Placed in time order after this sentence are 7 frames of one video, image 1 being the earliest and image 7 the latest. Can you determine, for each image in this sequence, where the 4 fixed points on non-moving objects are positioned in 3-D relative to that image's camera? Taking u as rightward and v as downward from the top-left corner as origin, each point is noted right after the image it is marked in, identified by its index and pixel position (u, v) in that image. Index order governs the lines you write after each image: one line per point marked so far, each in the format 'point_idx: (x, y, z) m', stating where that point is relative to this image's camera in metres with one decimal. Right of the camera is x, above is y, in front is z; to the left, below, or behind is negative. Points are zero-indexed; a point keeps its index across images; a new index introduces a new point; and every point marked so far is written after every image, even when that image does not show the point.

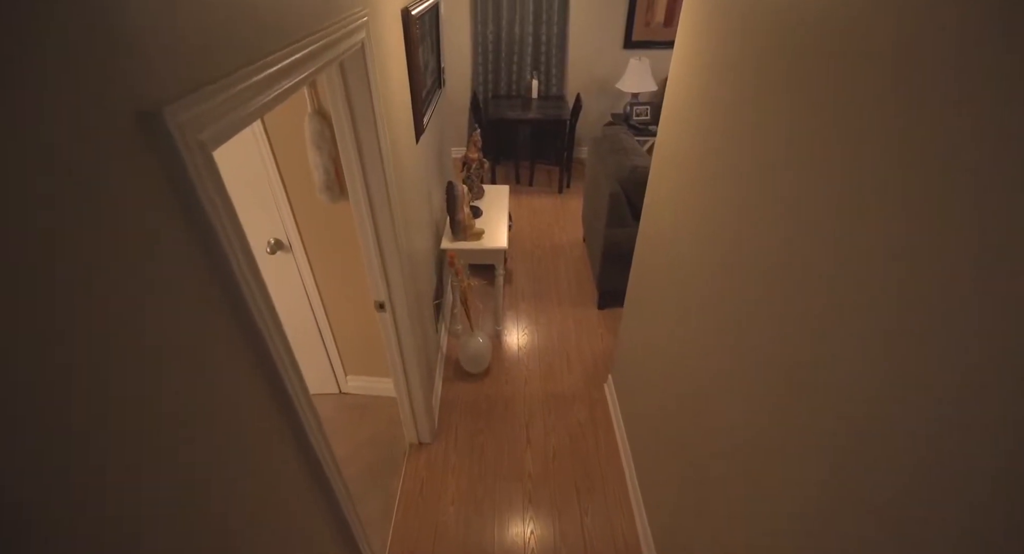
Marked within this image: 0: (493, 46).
0: (-0.2, +2.1, +4.2) m
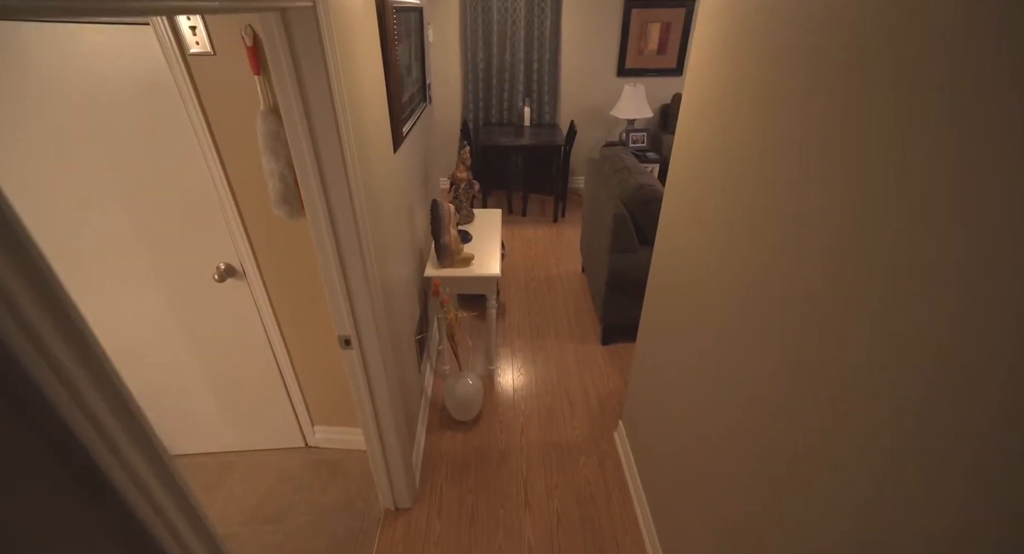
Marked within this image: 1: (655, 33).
0: (-0.2, +1.8, +4.1) m
1: (+1.3, +2.2, +4.2) m
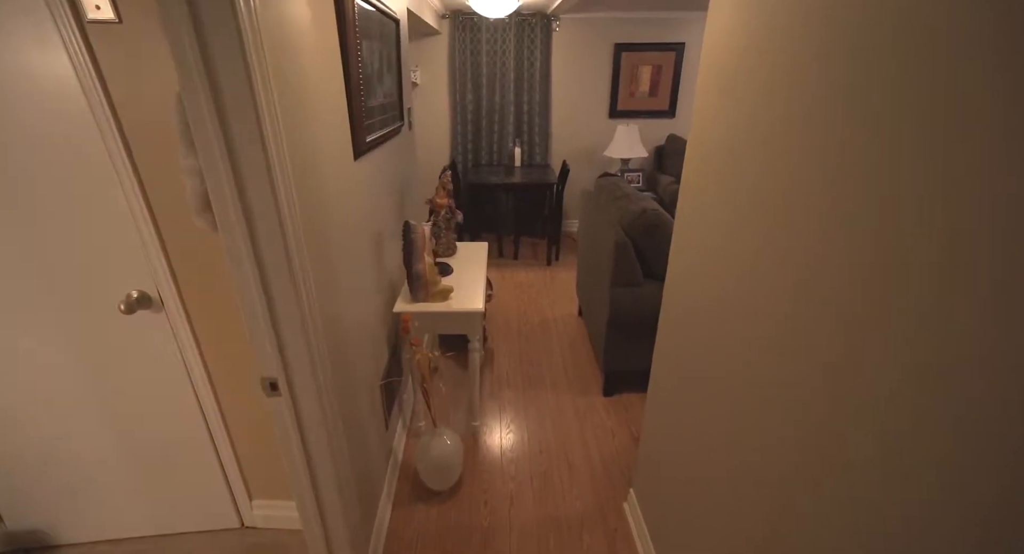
0: (-0.3, +1.4, +4.0) m
1: (+1.2, +1.8, +4.2) m
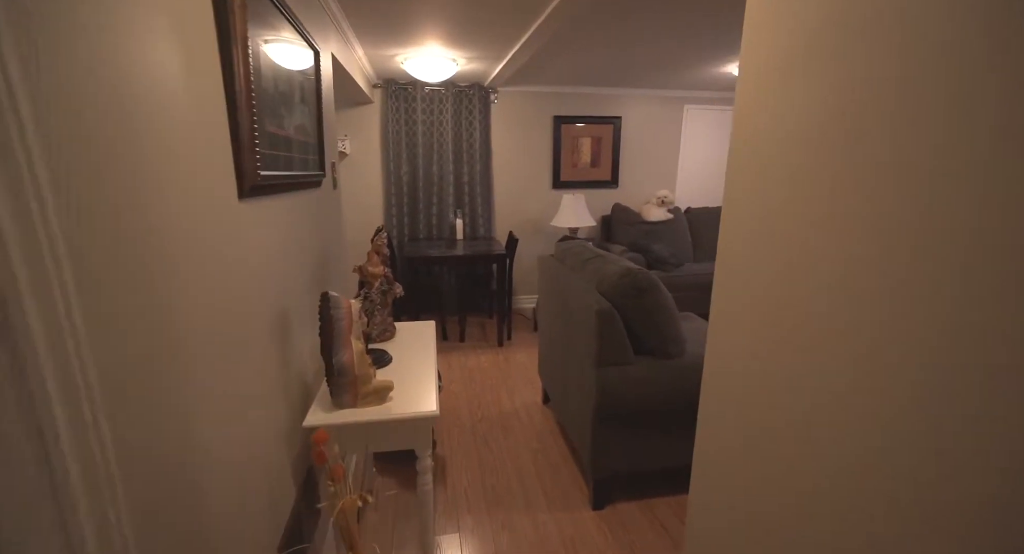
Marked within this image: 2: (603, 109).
0: (-0.8, +0.7, +3.7) m
1: (+0.7, +1.2, +4.2) m
2: (+0.8, +1.5, +4.2) m
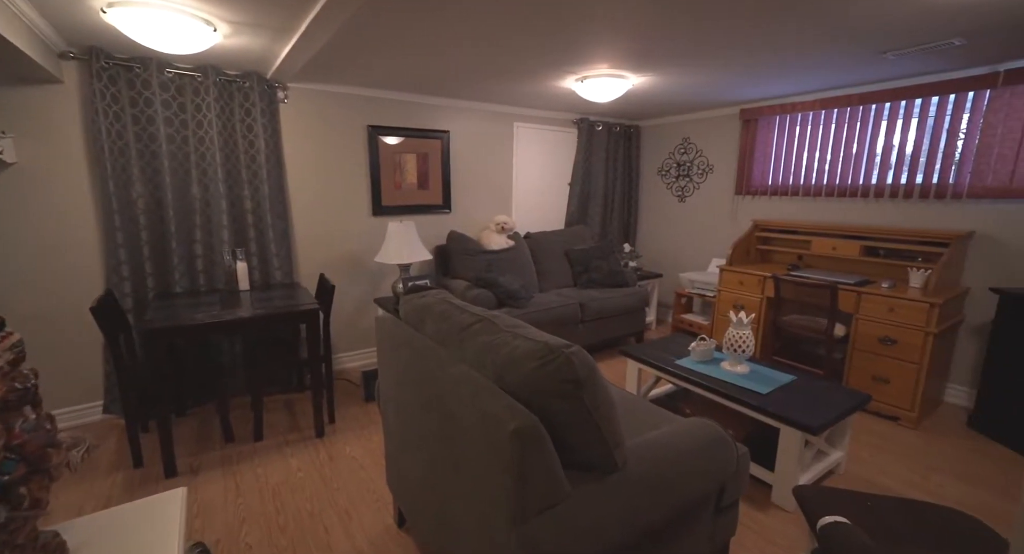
0: (-1.9, +0.3, +2.5) m
1: (-0.8, +0.8, +3.5) m
2: (-0.7, +1.2, +3.6) m
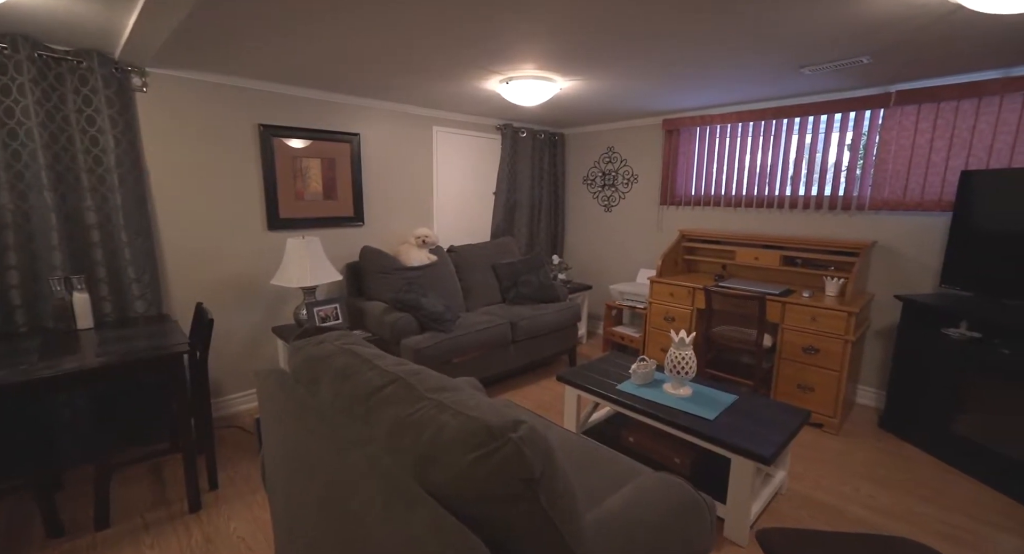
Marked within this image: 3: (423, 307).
0: (-2.2, +0.2, +1.8) m
1: (-1.3, +0.7, +3.0) m
2: (-1.2, +1.0, +3.1) m
3: (-0.6, -0.2, +3.0) m
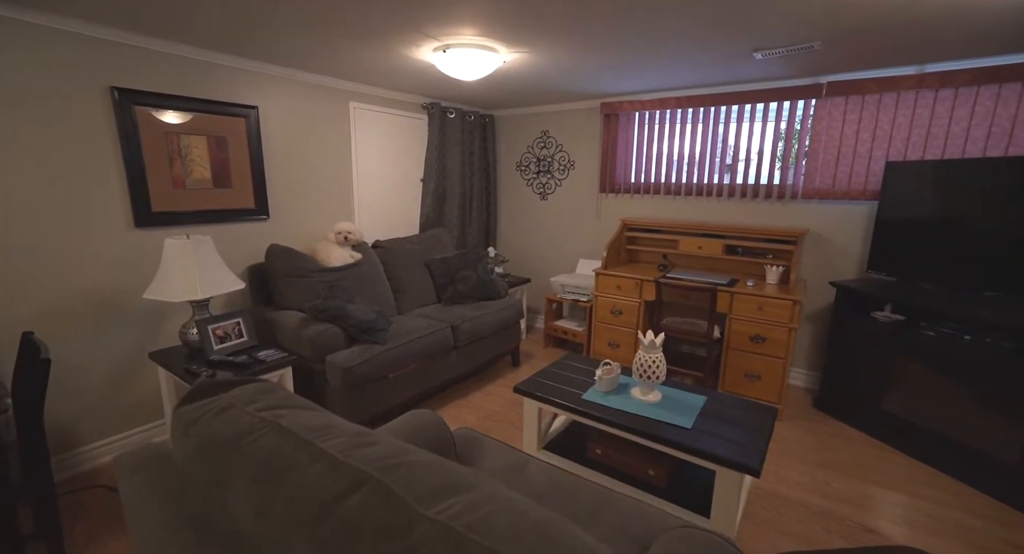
0: (-2.3, +0.1, +1.1) m
1: (-1.6, +0.6, +2.4) m
2: (-1.6, +1.0, +2.5) m
3: (-0.9, -0.2, +2.6) m
